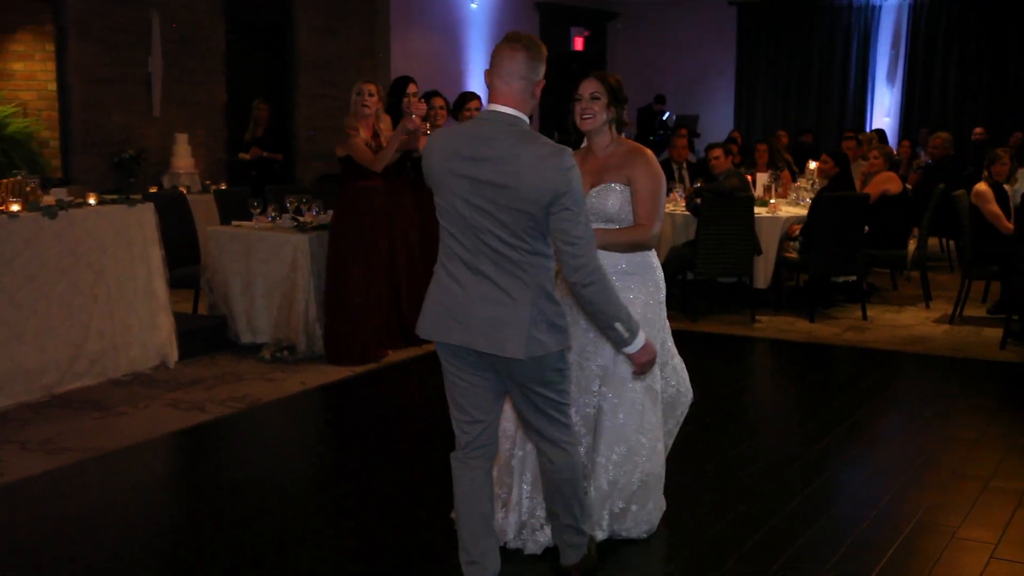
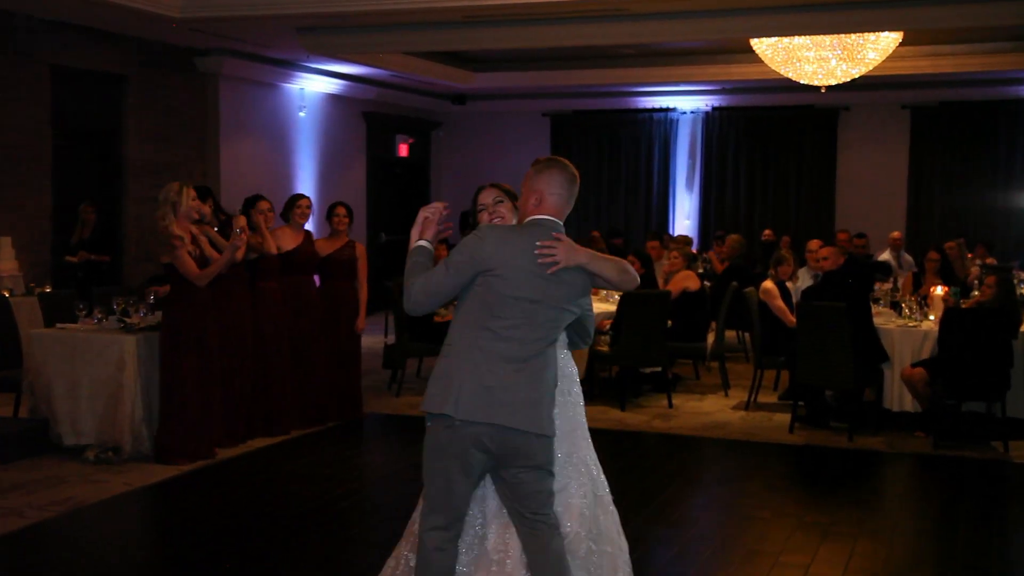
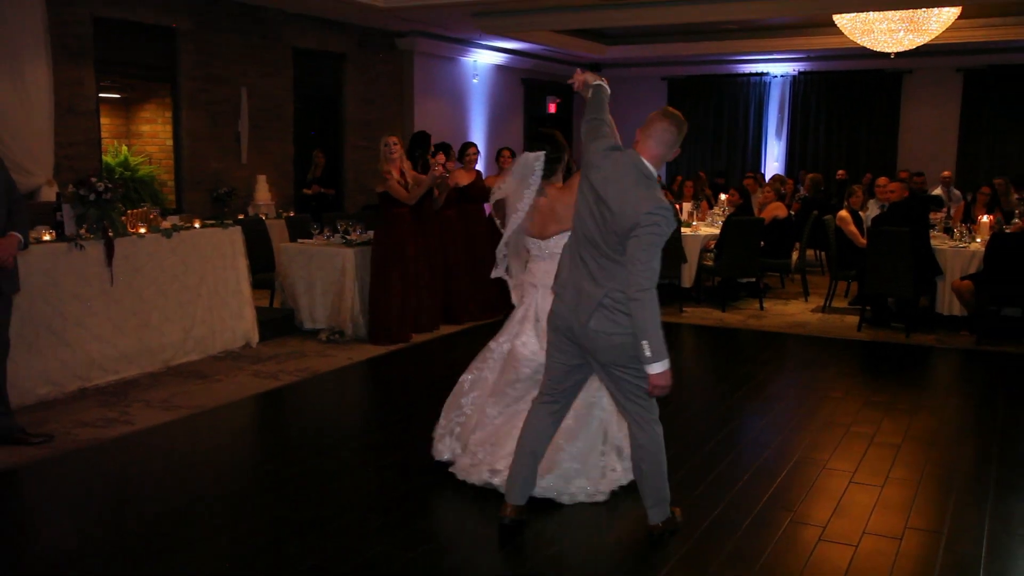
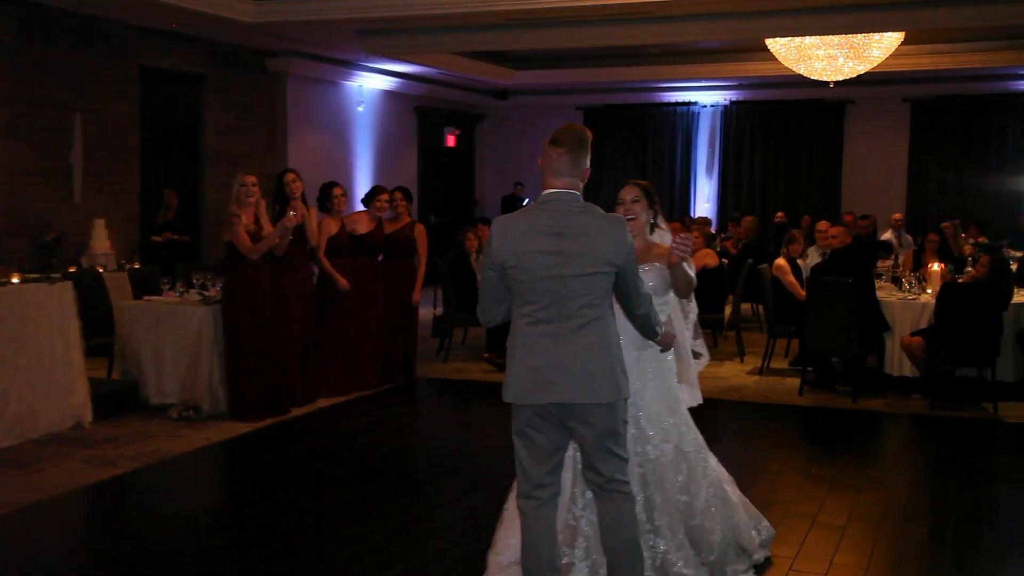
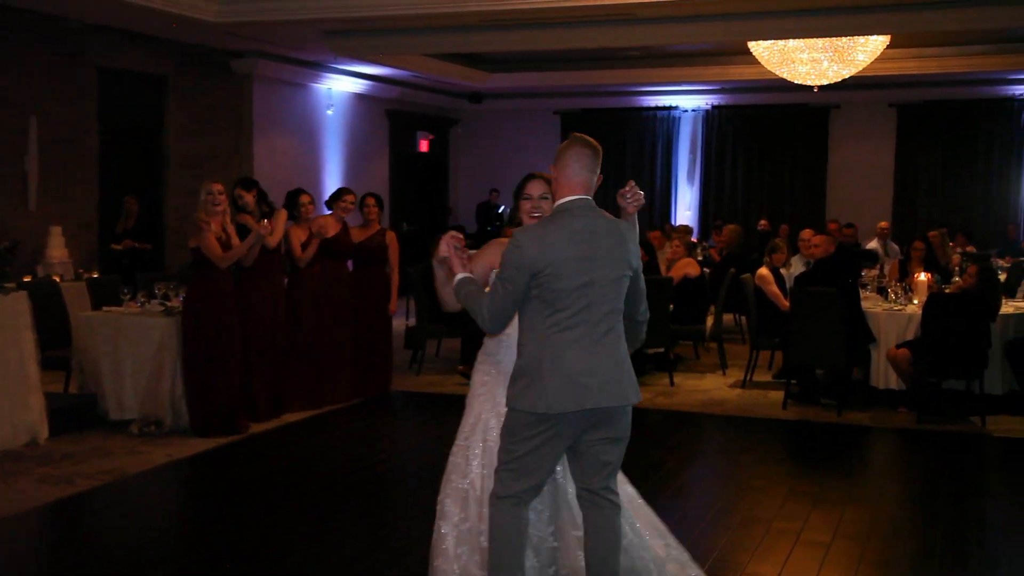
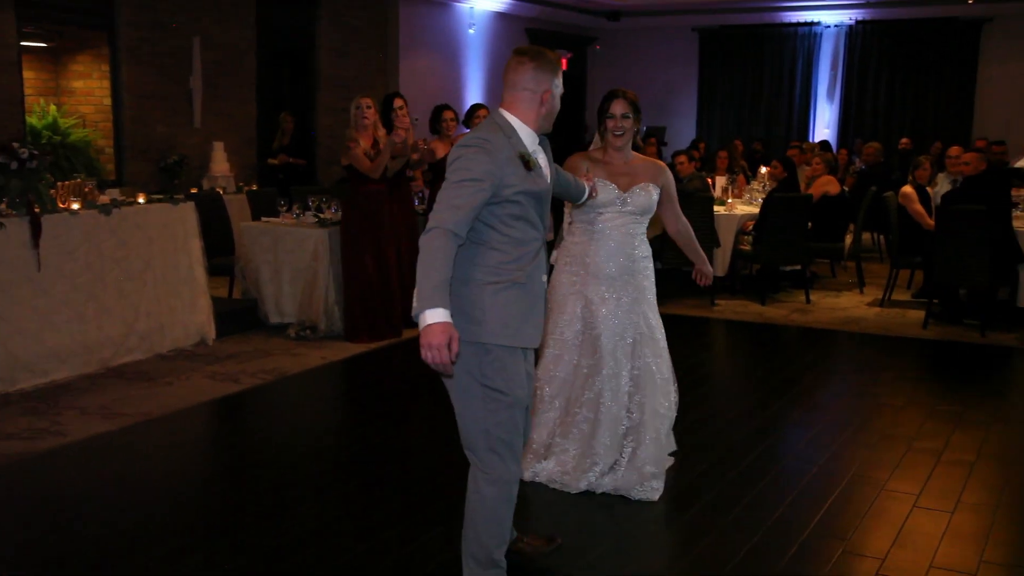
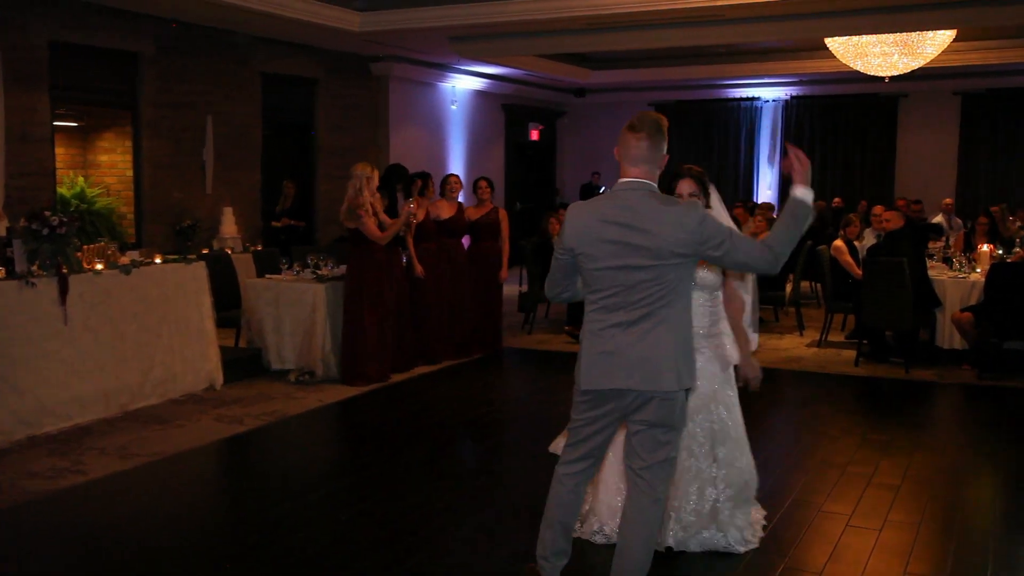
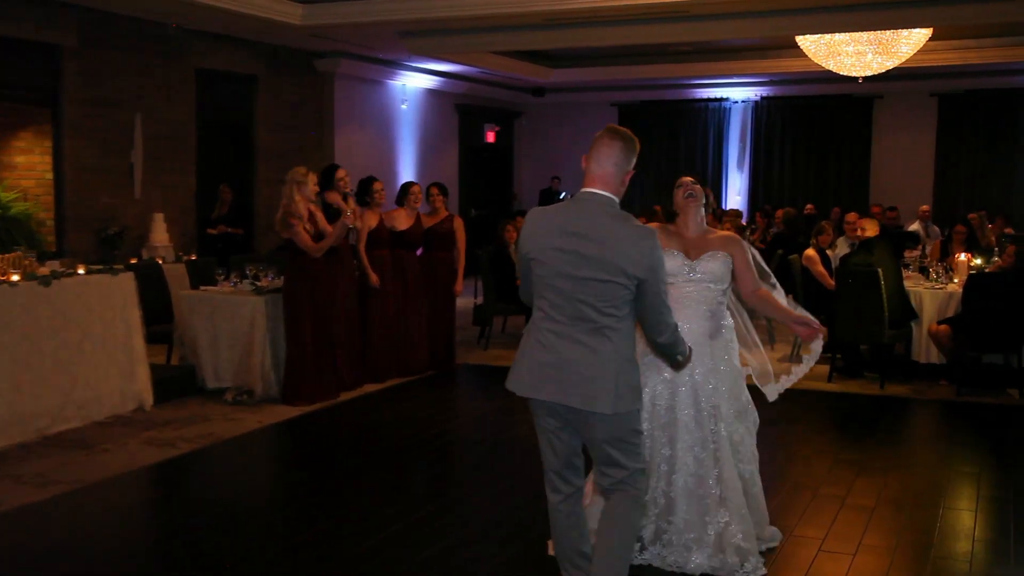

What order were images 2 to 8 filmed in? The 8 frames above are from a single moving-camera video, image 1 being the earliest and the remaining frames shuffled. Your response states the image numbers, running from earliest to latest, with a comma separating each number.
6, 3, 7, 8, 4, 5, 2
